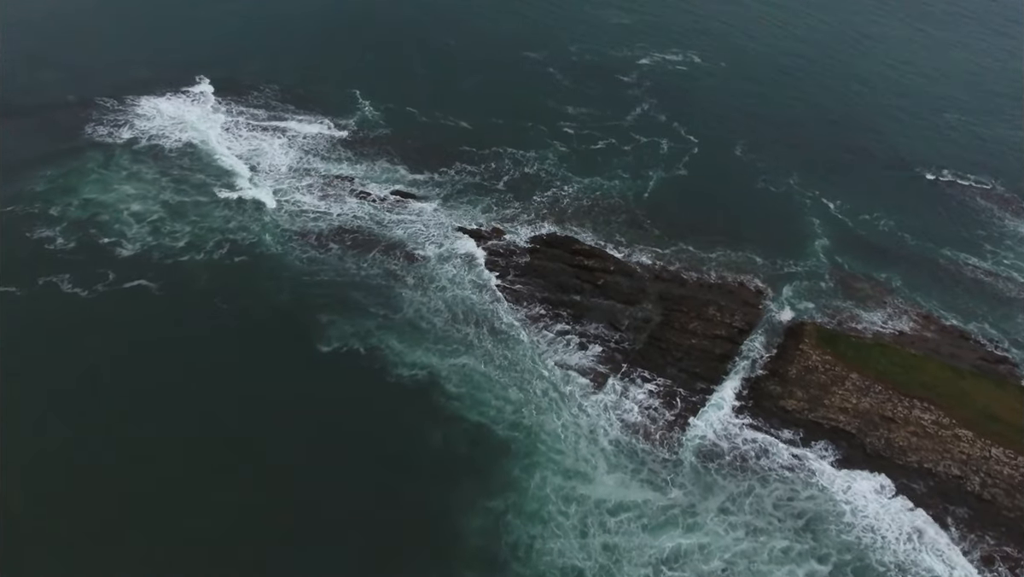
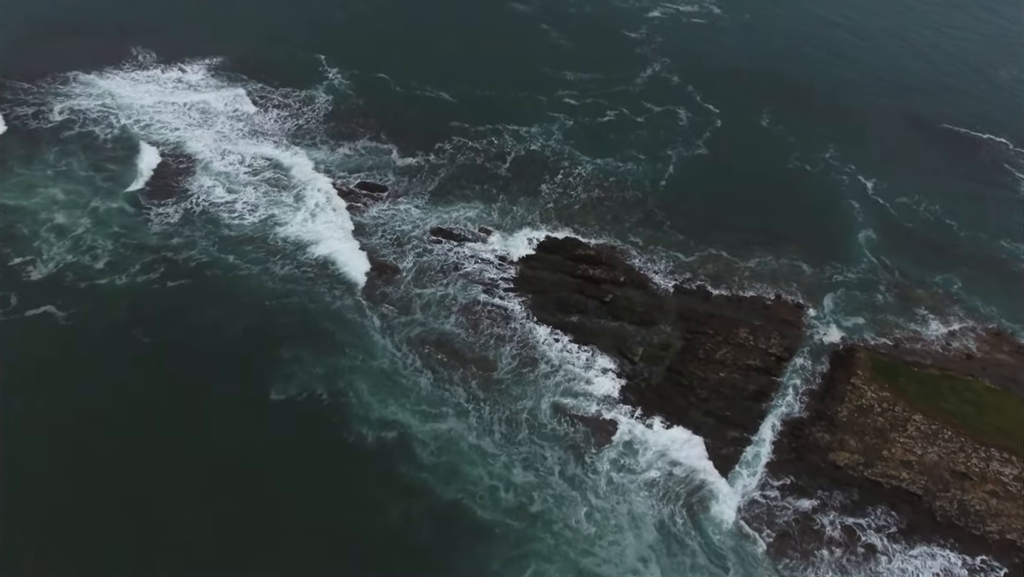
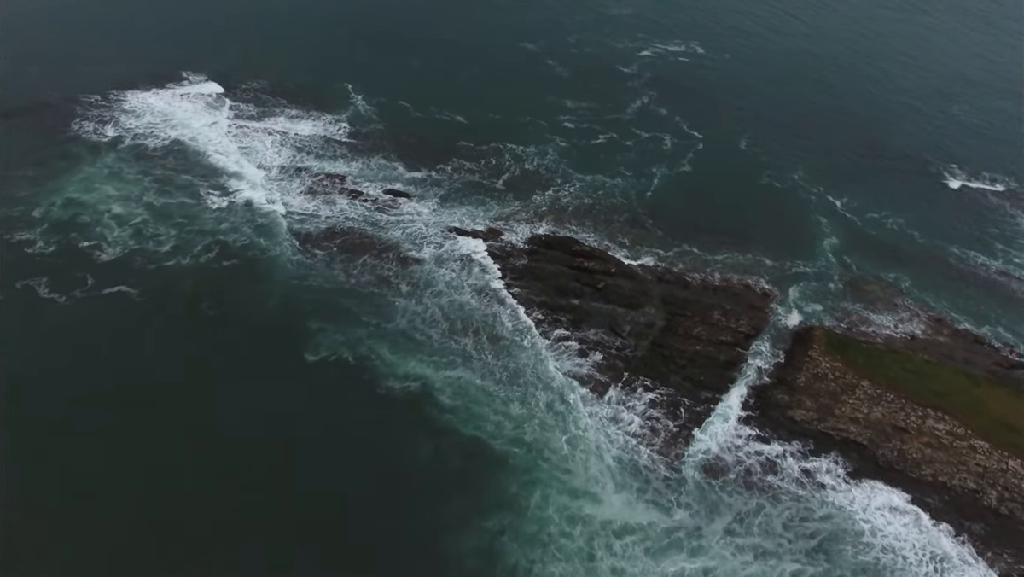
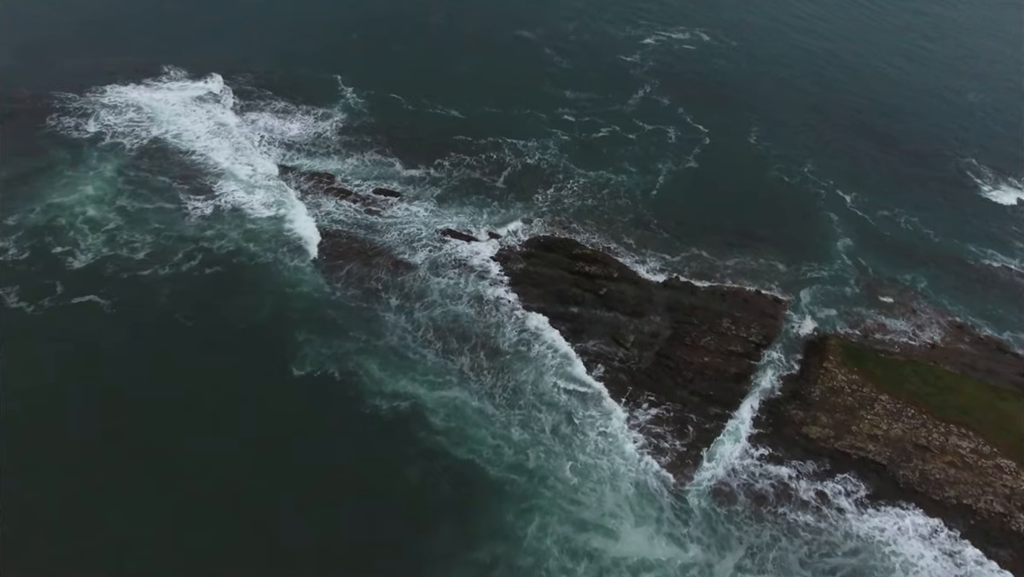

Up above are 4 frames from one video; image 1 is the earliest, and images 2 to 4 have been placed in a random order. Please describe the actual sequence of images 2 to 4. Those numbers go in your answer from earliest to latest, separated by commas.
3, 4, 2
